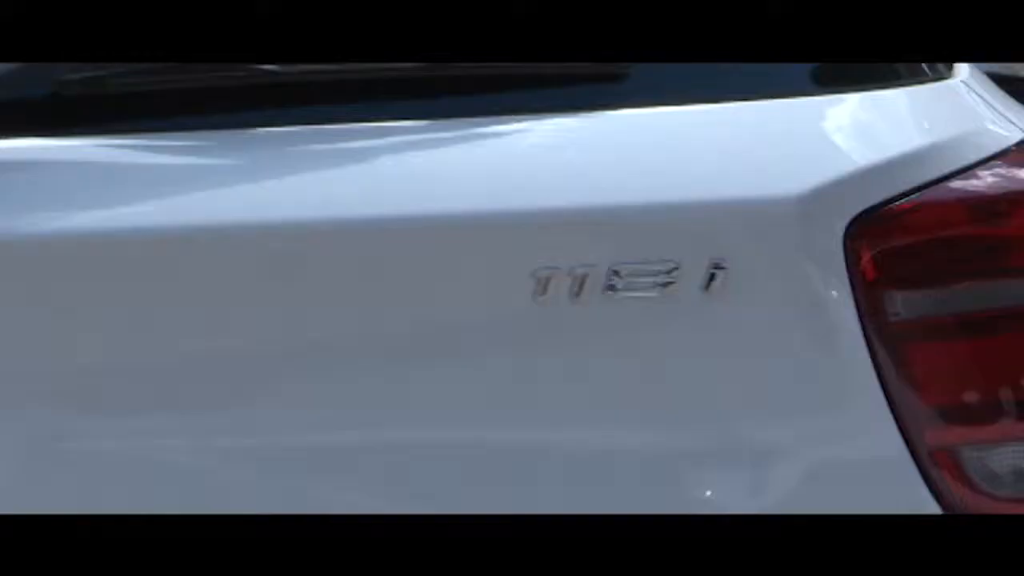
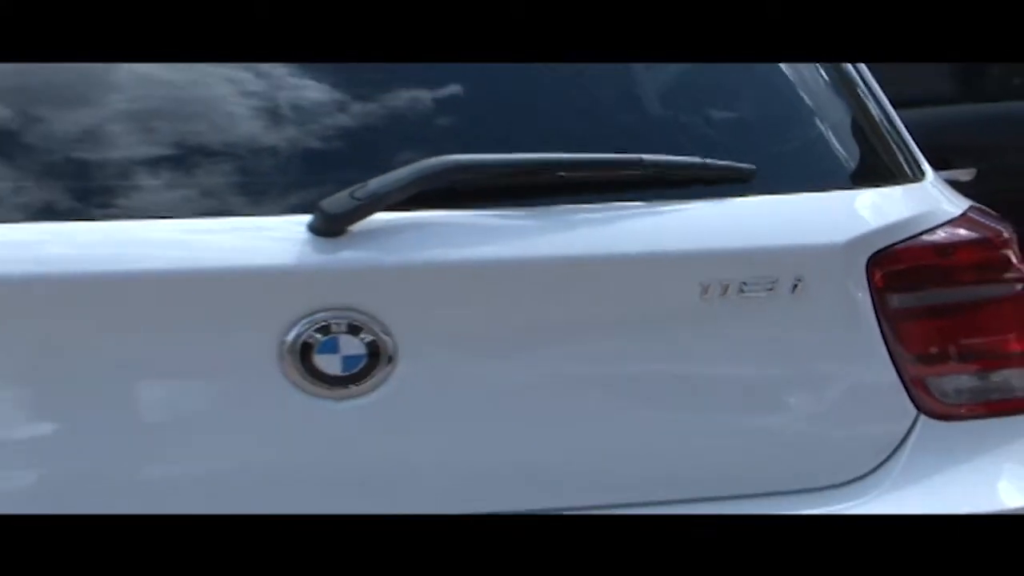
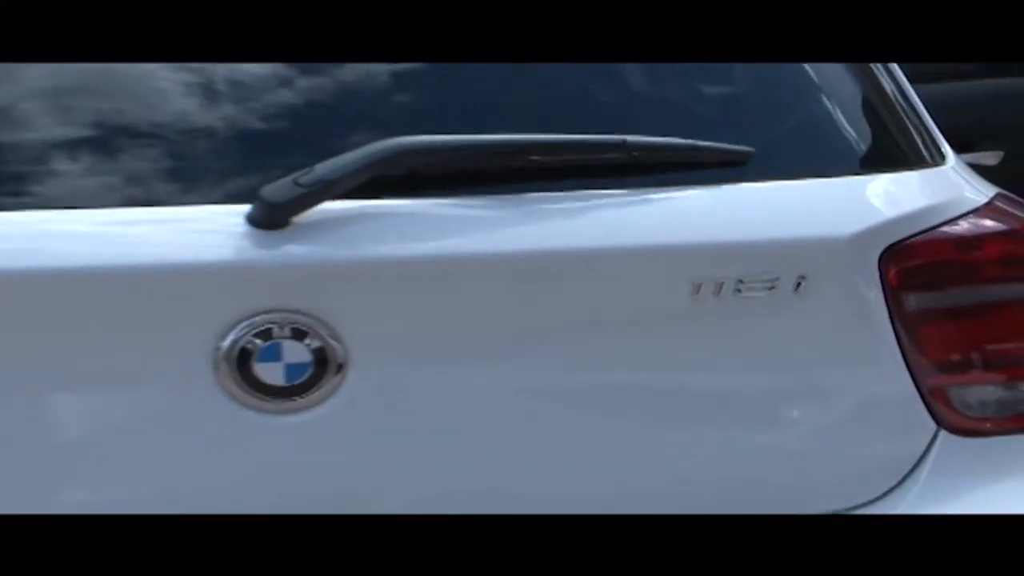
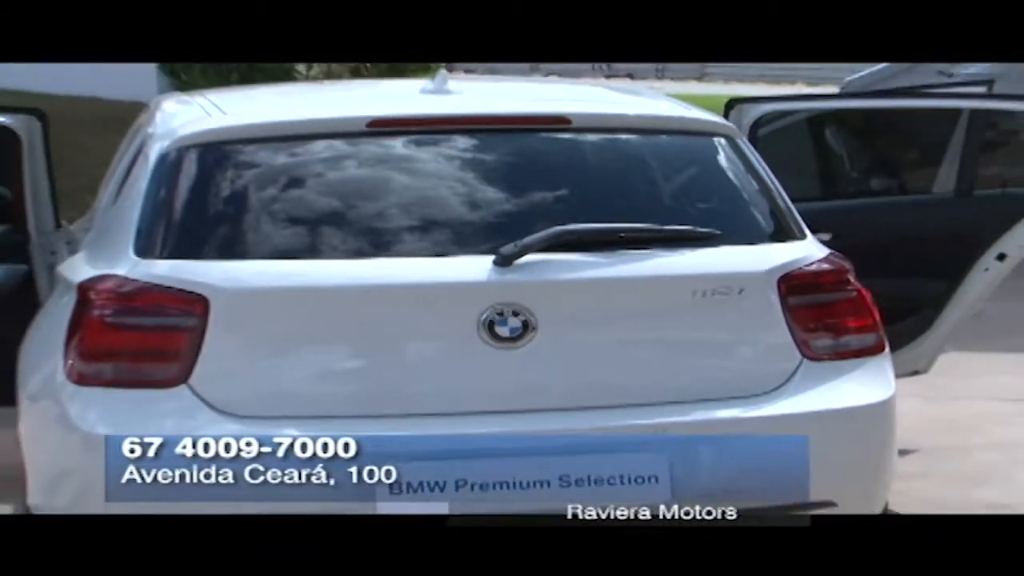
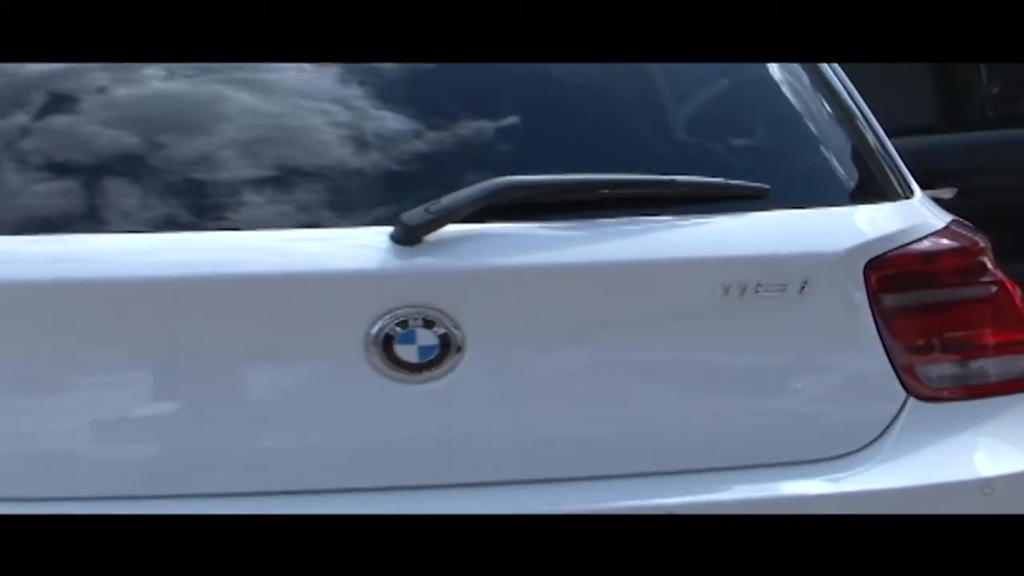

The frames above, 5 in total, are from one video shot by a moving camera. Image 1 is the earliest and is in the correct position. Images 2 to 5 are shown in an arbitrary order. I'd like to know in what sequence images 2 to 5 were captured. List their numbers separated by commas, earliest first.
3, 2, 5, 4
